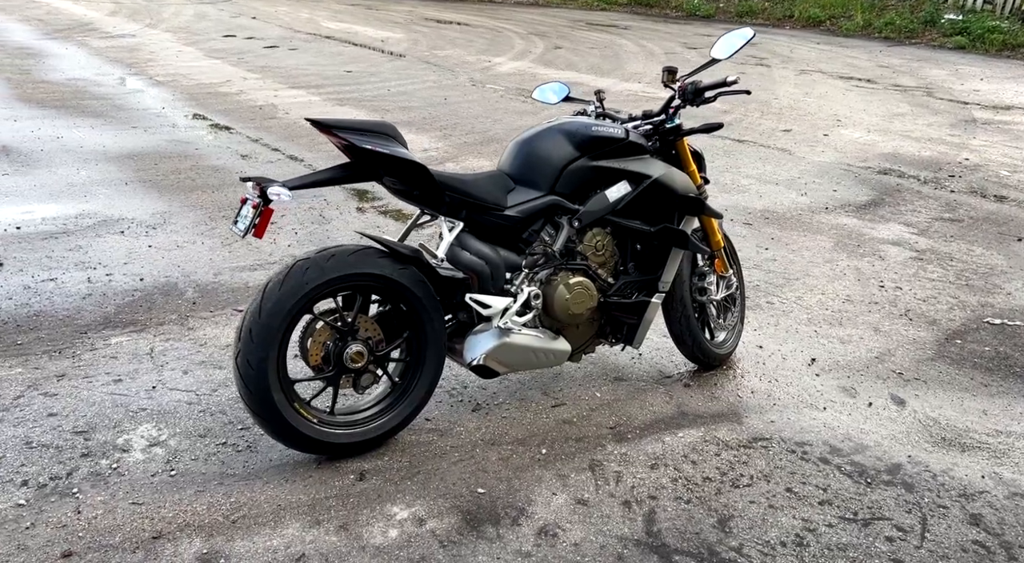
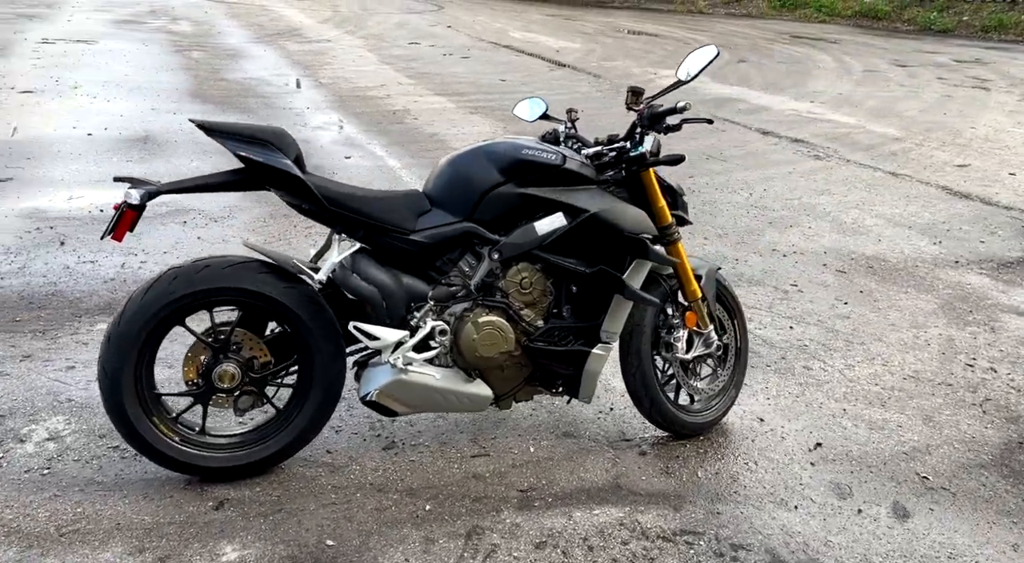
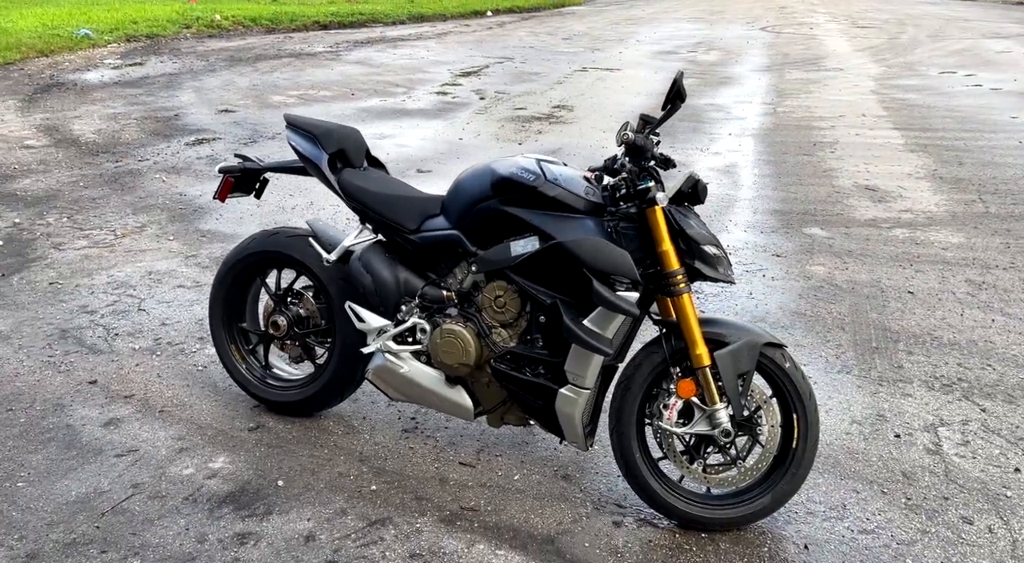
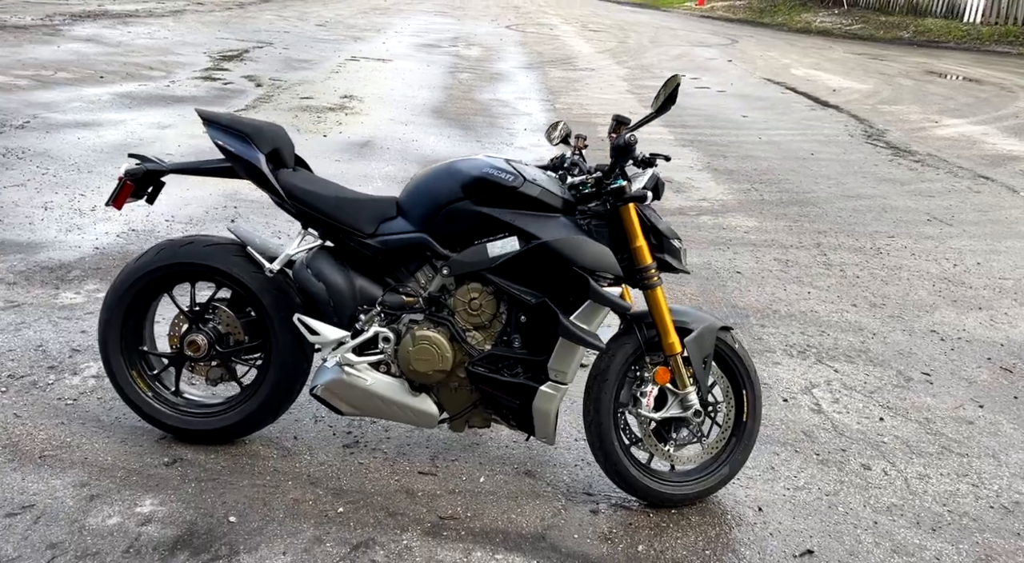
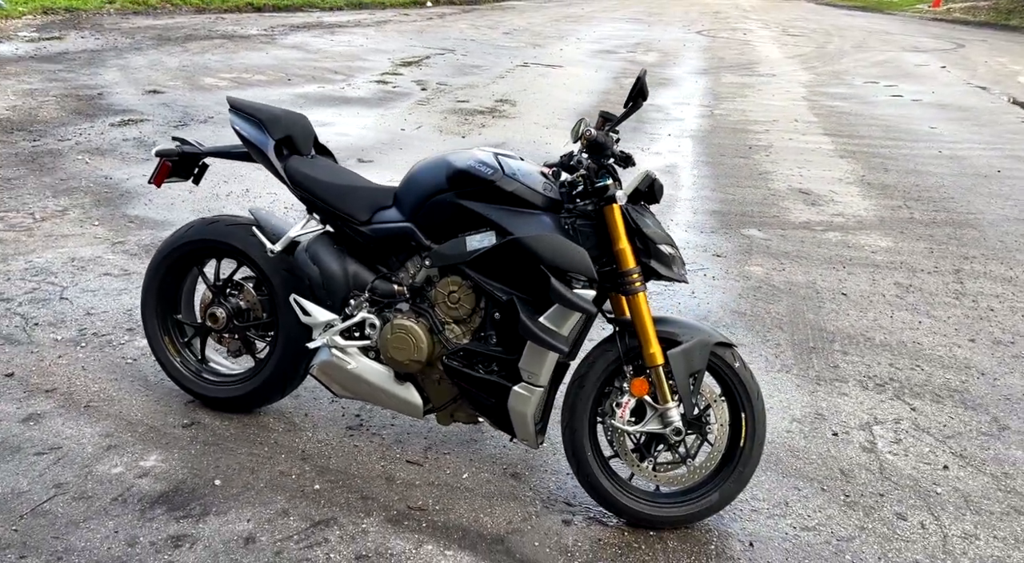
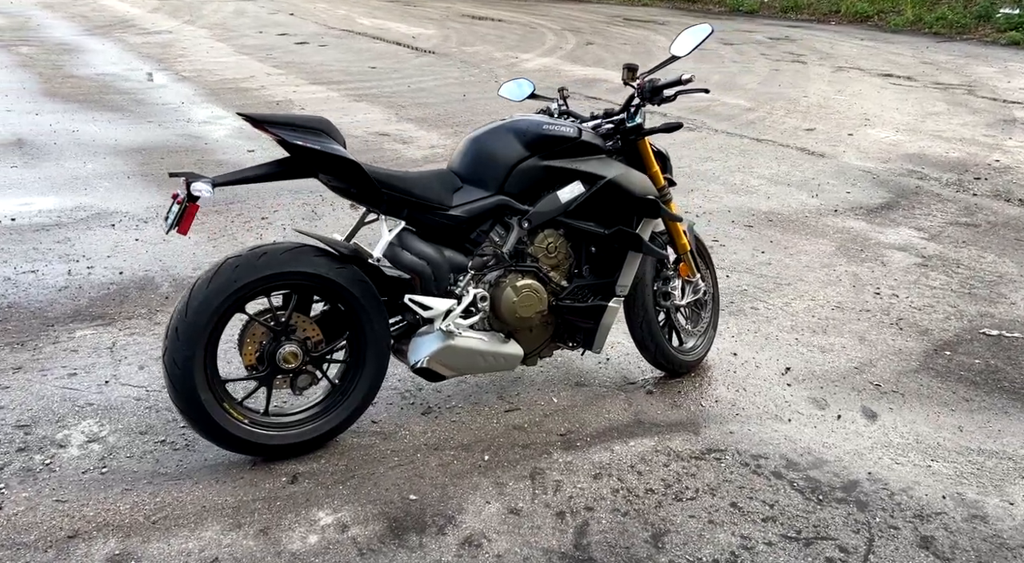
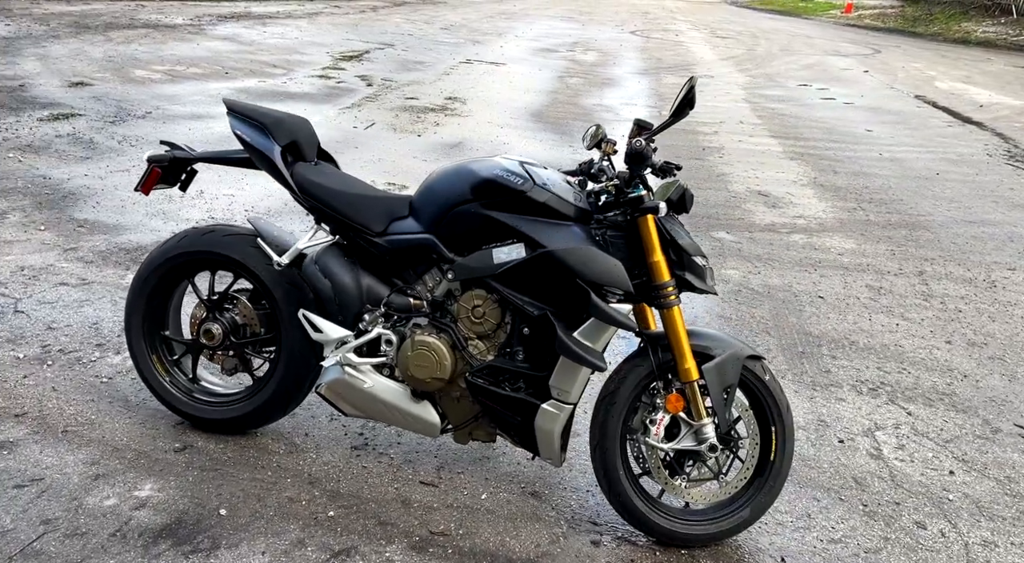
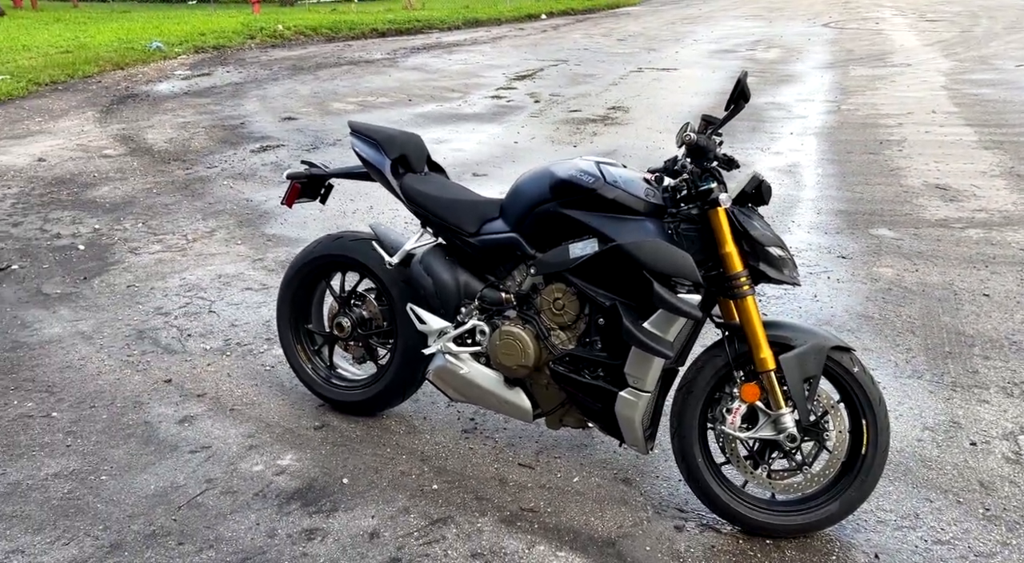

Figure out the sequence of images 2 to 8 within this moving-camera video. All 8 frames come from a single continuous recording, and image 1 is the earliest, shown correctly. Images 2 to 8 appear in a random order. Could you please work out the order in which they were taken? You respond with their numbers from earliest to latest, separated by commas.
6, 2, 4, 7, 5, 3, 8
